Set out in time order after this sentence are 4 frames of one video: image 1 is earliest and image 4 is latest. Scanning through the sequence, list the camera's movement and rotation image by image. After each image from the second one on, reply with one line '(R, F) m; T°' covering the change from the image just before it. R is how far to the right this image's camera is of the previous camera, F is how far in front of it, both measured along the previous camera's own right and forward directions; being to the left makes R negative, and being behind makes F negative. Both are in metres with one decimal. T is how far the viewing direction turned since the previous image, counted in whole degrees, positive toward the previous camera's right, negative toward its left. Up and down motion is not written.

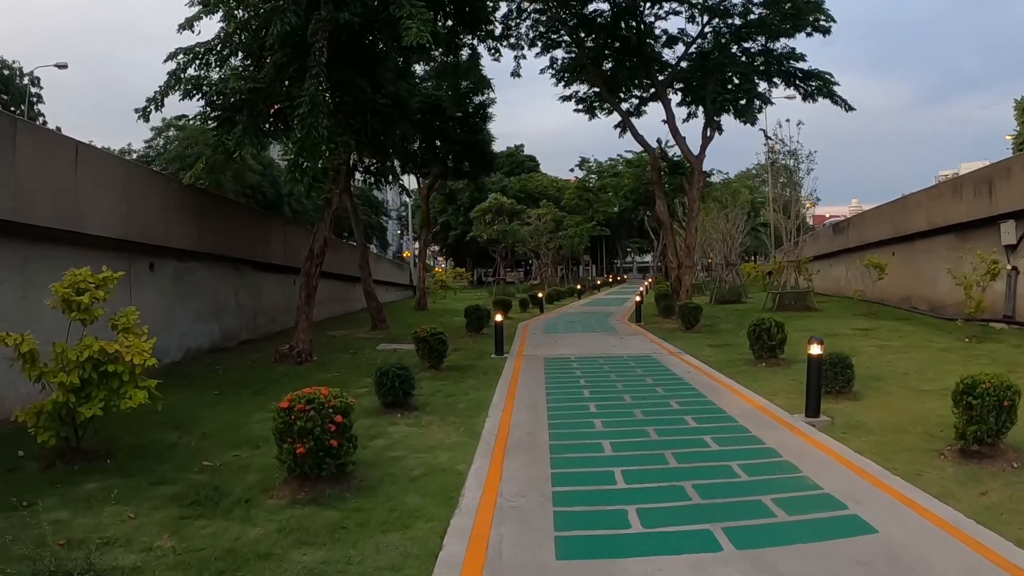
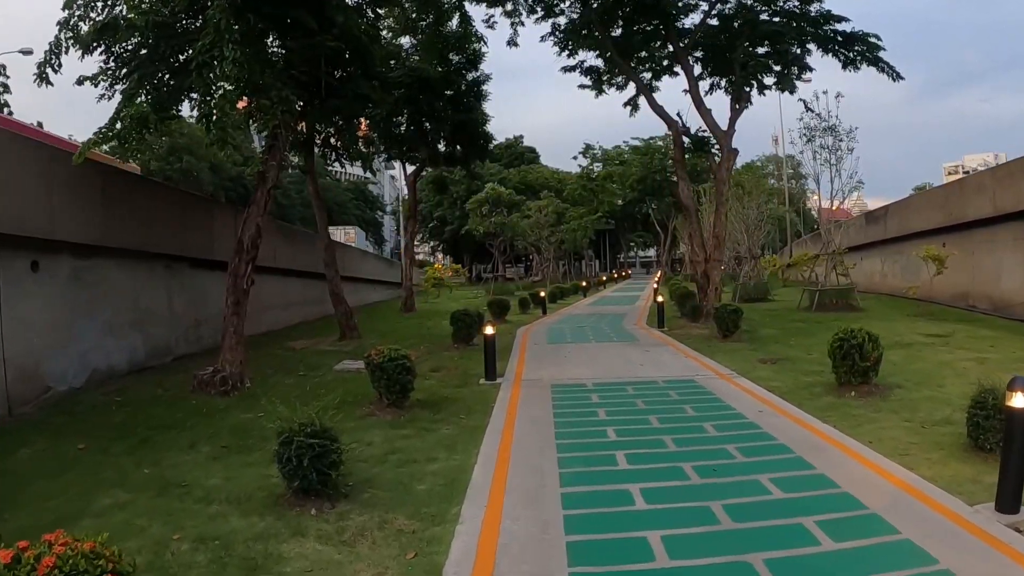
(+0.1, +3.1) m; 0°
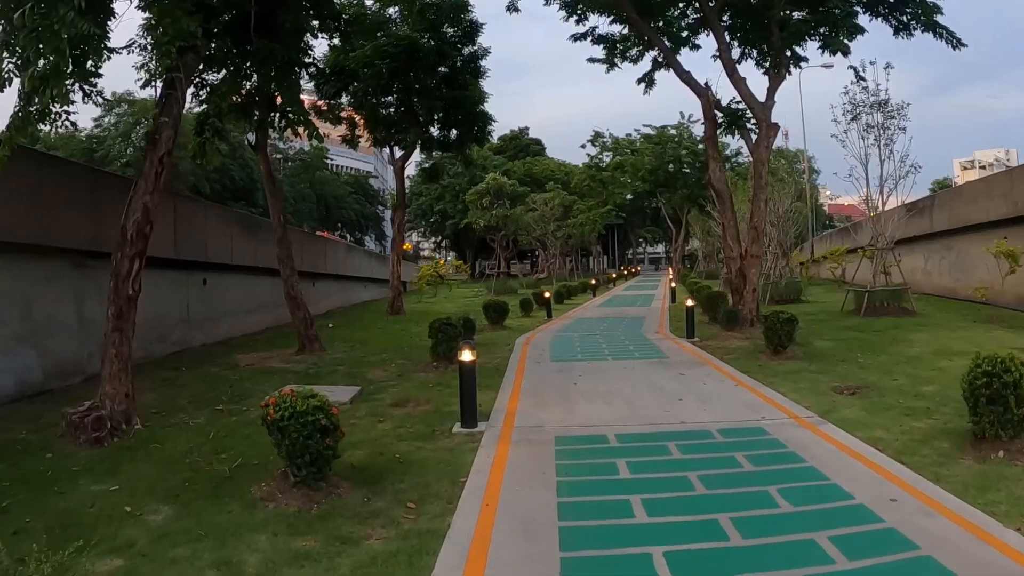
(+0.2, +2.7) m; -1°
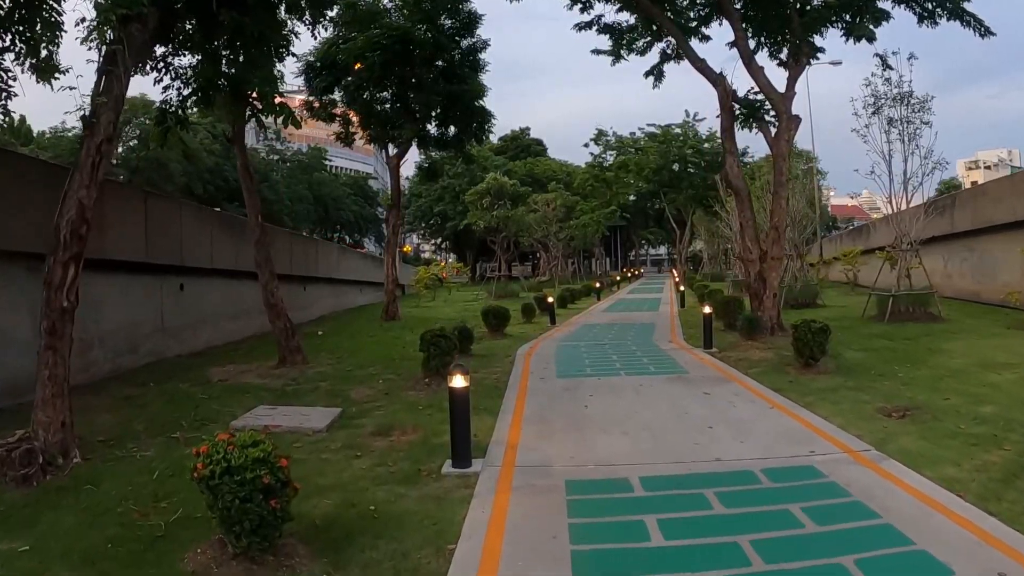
(0.0, +1.0) m; 0°
